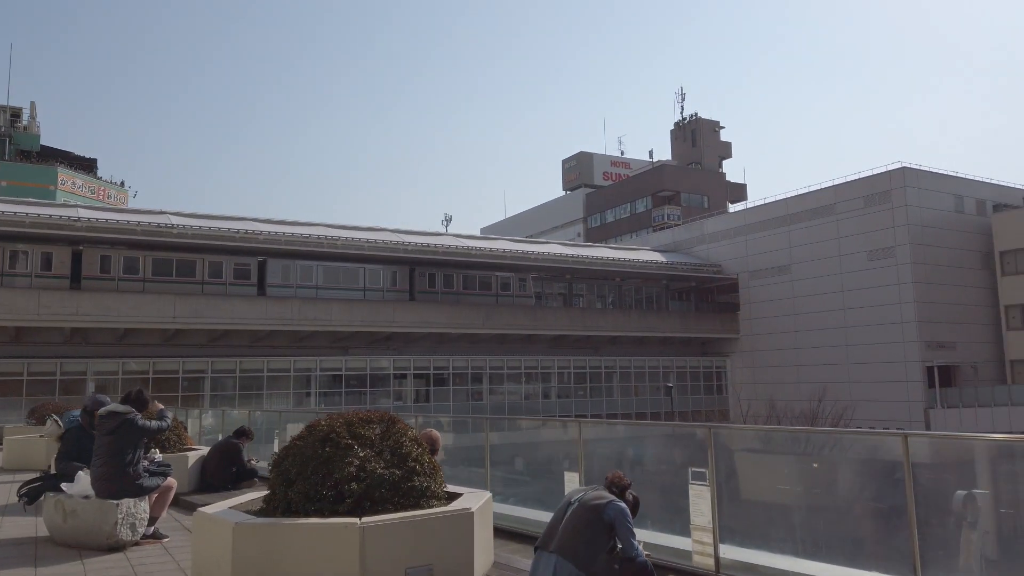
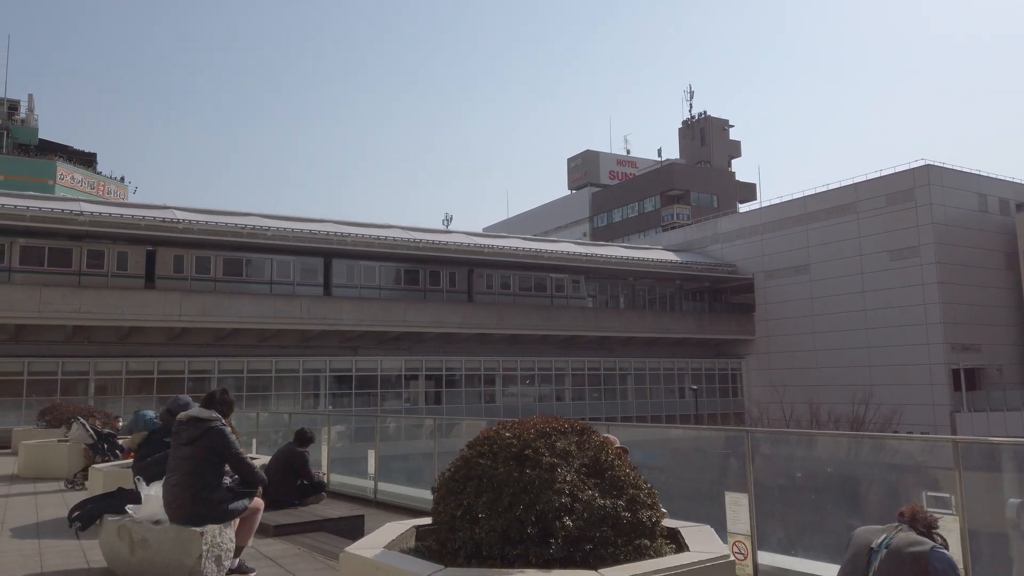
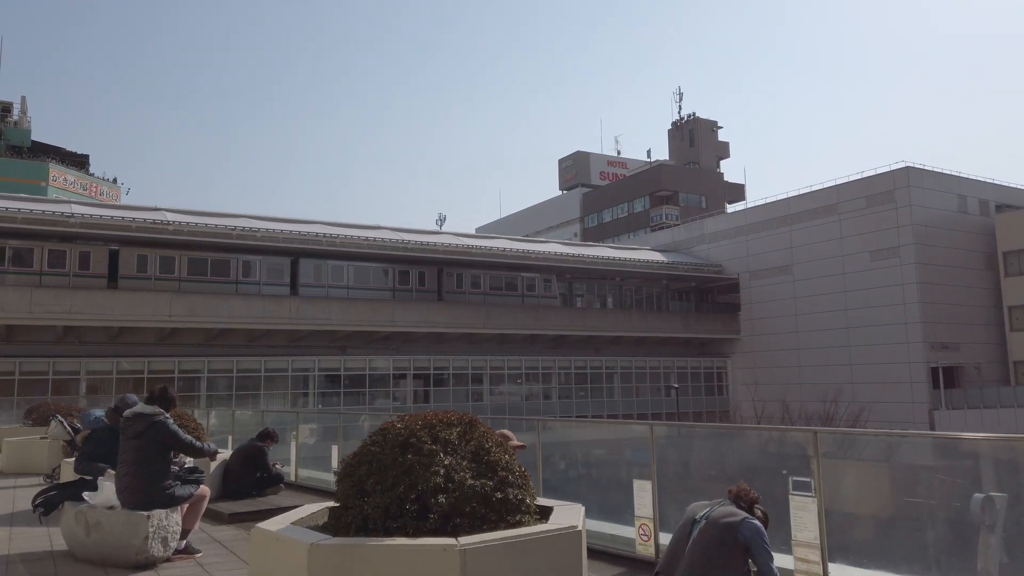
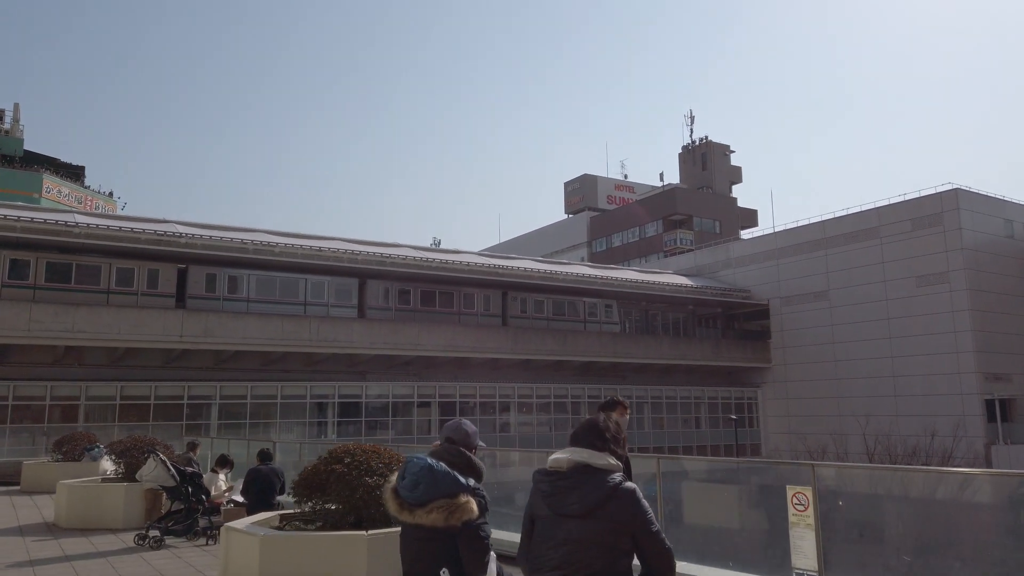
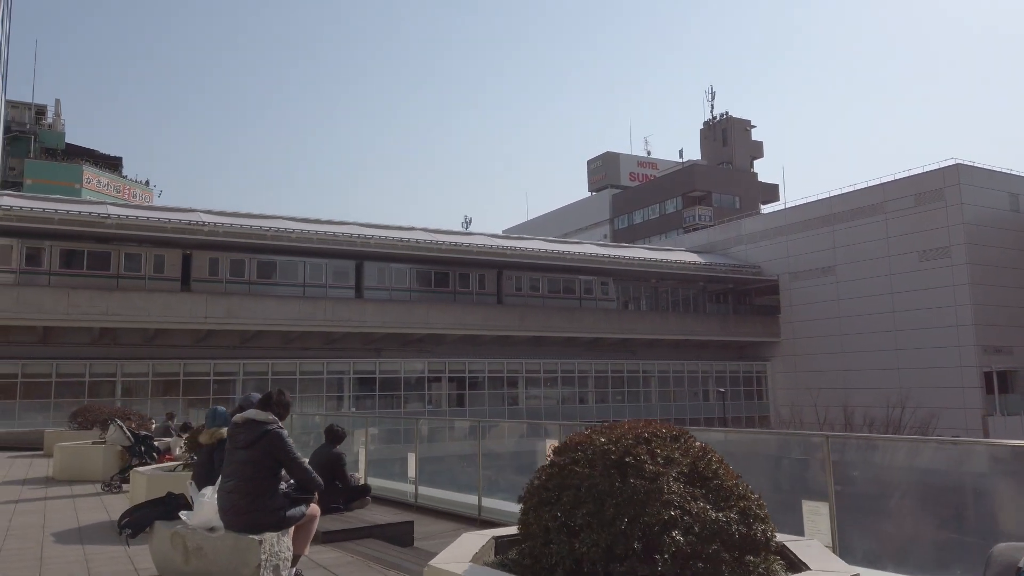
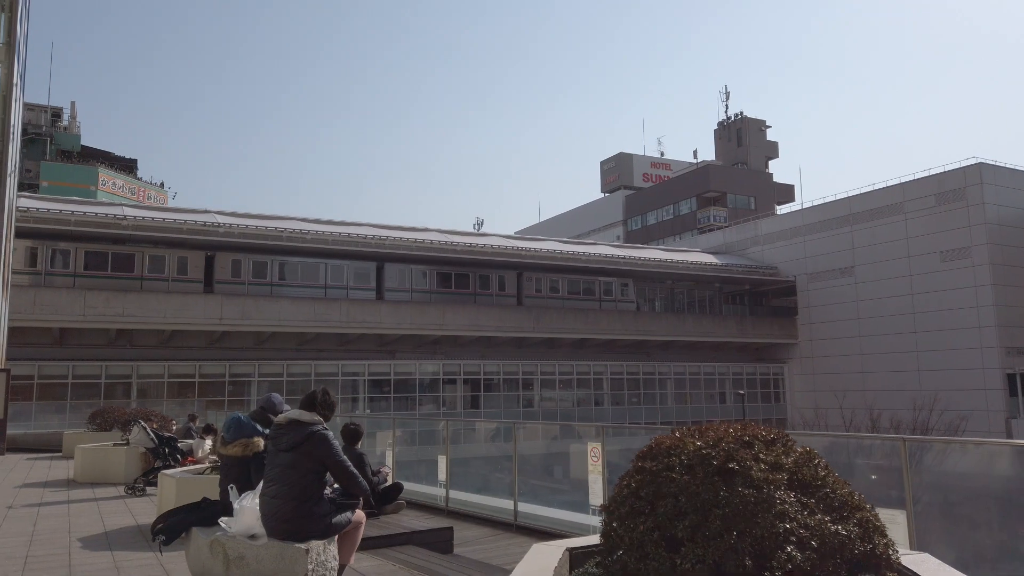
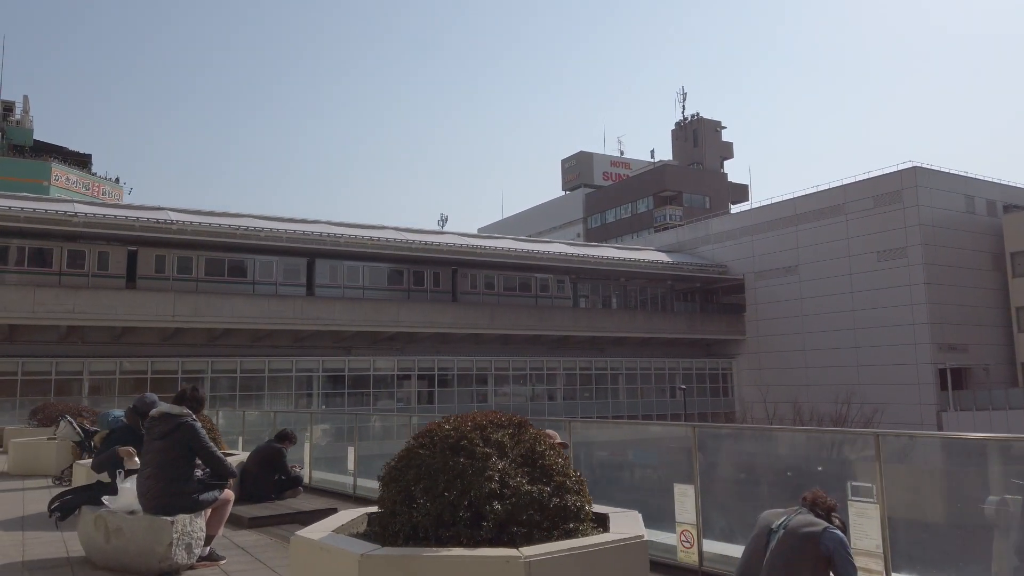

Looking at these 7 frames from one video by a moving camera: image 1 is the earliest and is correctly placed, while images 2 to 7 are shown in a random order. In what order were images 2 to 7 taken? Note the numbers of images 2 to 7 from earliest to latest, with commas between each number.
3, 7, 2, 5, 6, 4
